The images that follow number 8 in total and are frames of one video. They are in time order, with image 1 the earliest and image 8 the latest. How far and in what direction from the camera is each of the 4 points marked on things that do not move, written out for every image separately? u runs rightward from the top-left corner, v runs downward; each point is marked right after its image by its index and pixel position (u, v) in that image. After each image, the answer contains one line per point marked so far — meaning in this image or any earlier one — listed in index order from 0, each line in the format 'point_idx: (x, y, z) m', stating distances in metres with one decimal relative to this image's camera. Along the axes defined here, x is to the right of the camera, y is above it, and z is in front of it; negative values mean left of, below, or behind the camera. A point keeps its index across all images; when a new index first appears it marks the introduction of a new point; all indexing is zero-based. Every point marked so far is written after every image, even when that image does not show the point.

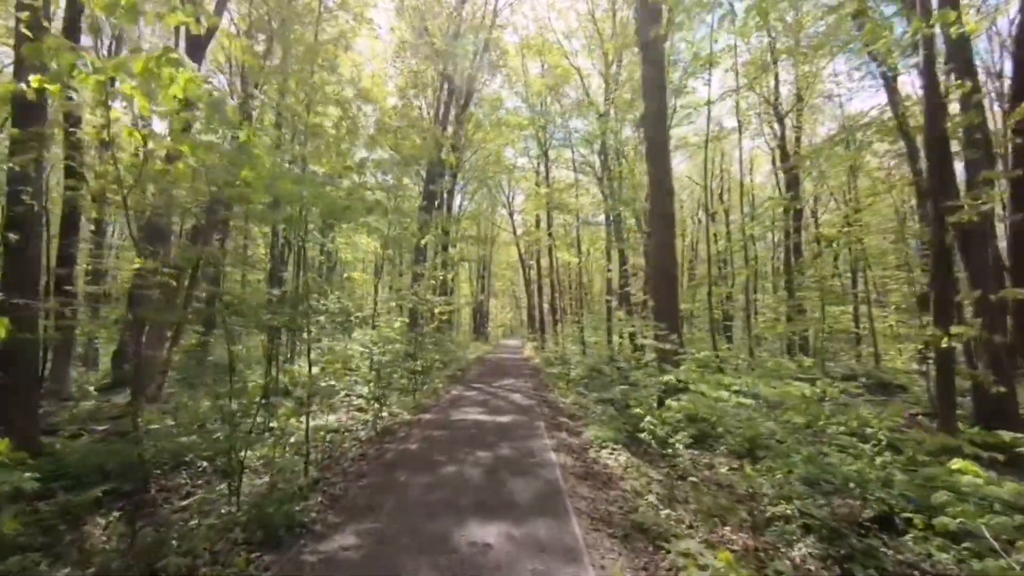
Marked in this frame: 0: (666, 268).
0: (+2.4, +0.3, +8.5) m
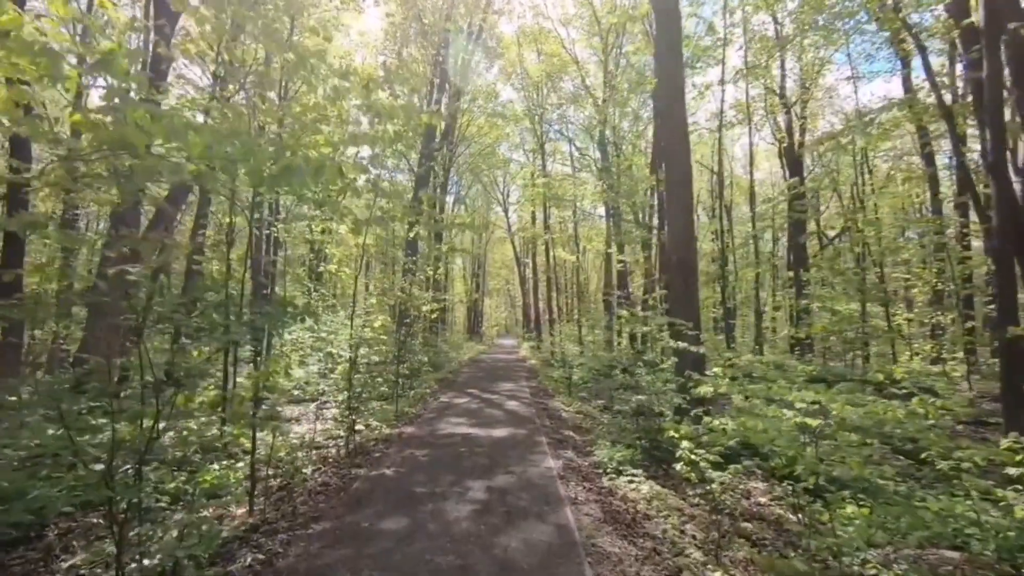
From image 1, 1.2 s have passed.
0: (+2.4, +0.4, +7.5) m
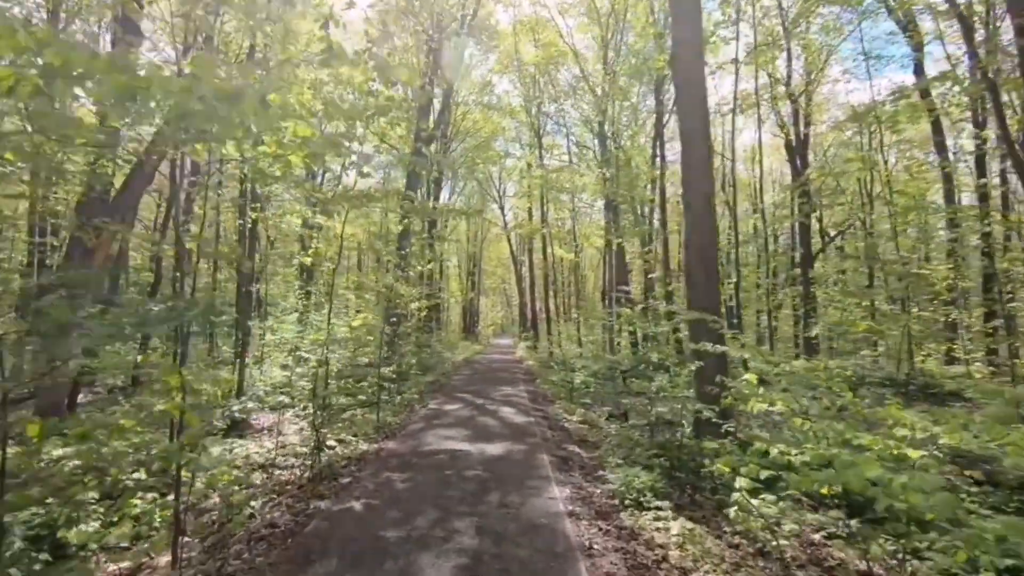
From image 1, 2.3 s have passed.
0: (+2.3, +0.5, +6.6) m
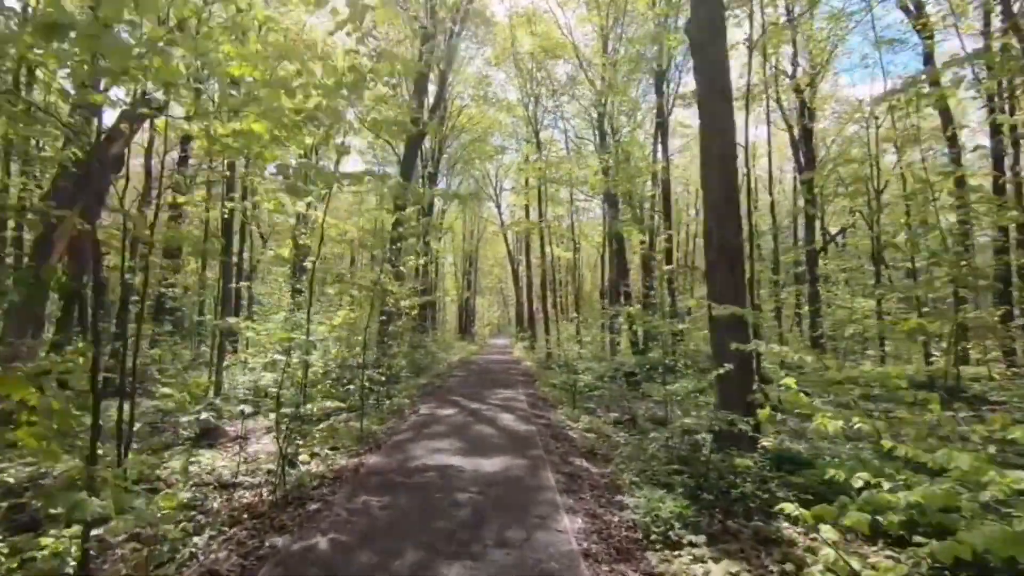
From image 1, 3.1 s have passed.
0: (+2.3, +0.6, +5.9) m
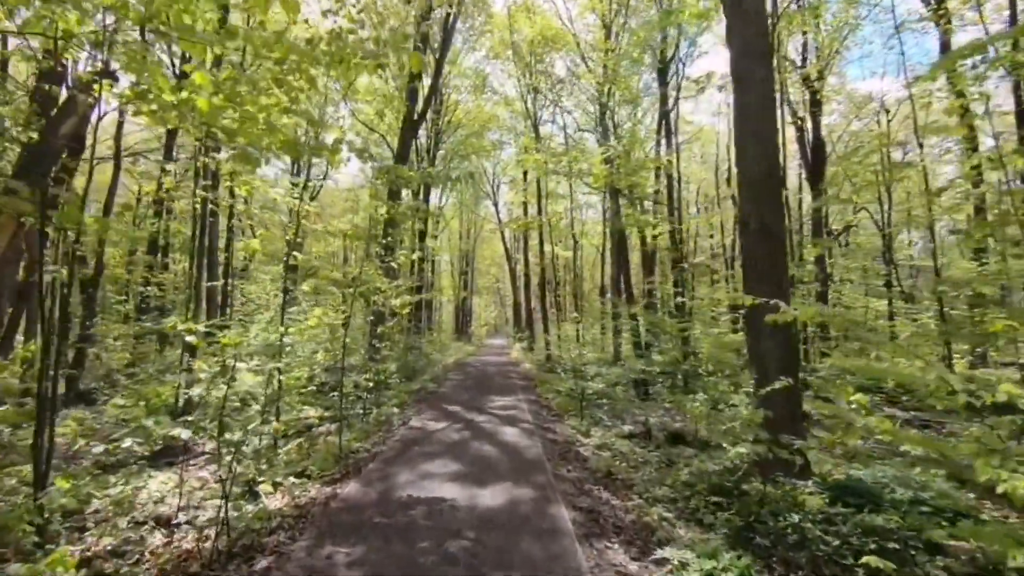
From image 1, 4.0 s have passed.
0: (+2.3, +0.6, +5.0) m
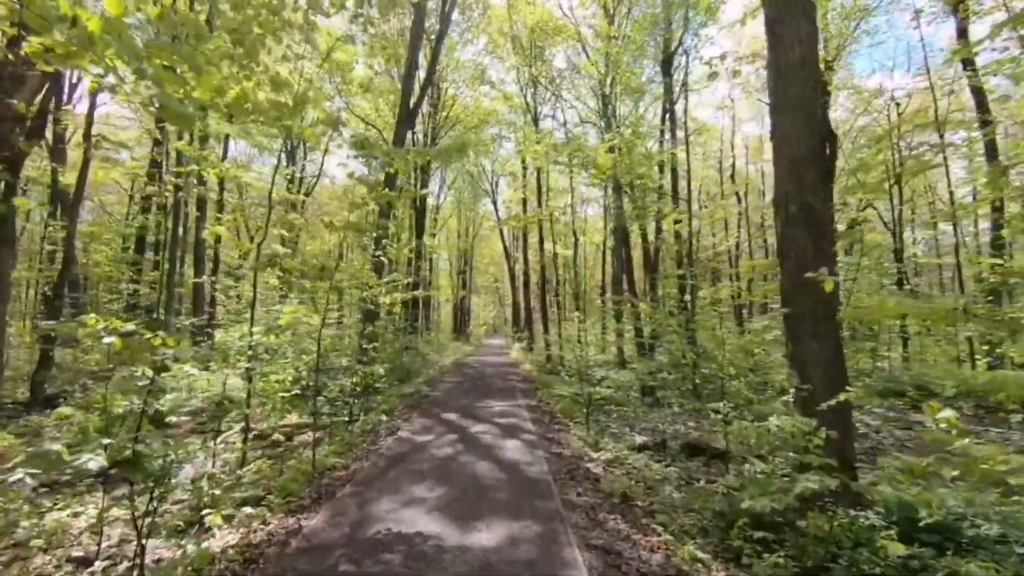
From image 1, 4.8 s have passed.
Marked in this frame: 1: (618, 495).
0: (+2.3, +0.7, +4.3) m
1: (+0.9, -1.8, +4.6) m
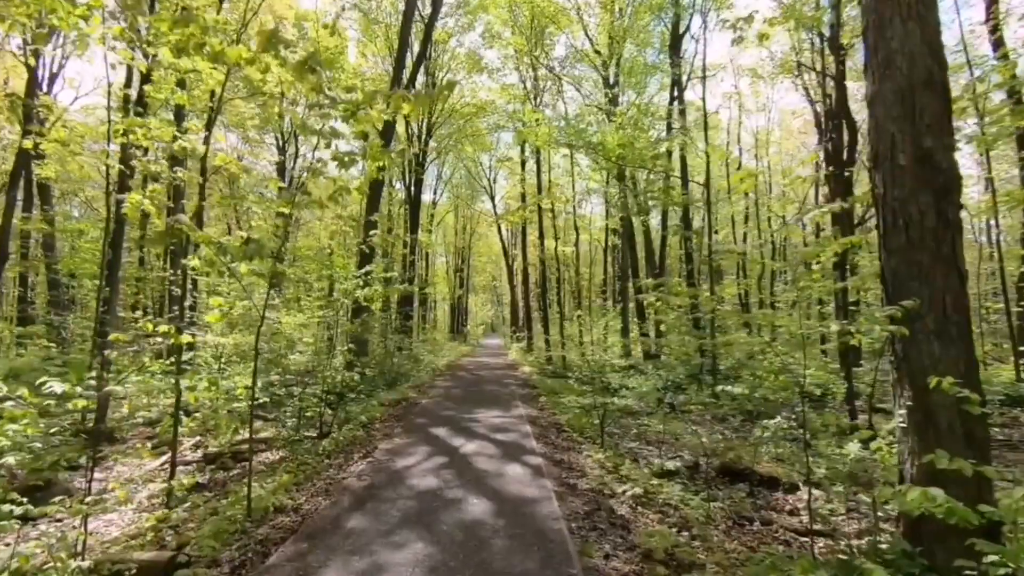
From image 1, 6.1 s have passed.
0: (+2.4, +0.8, +3.1) m
1: (+0.9, -1.7, +3.5) m
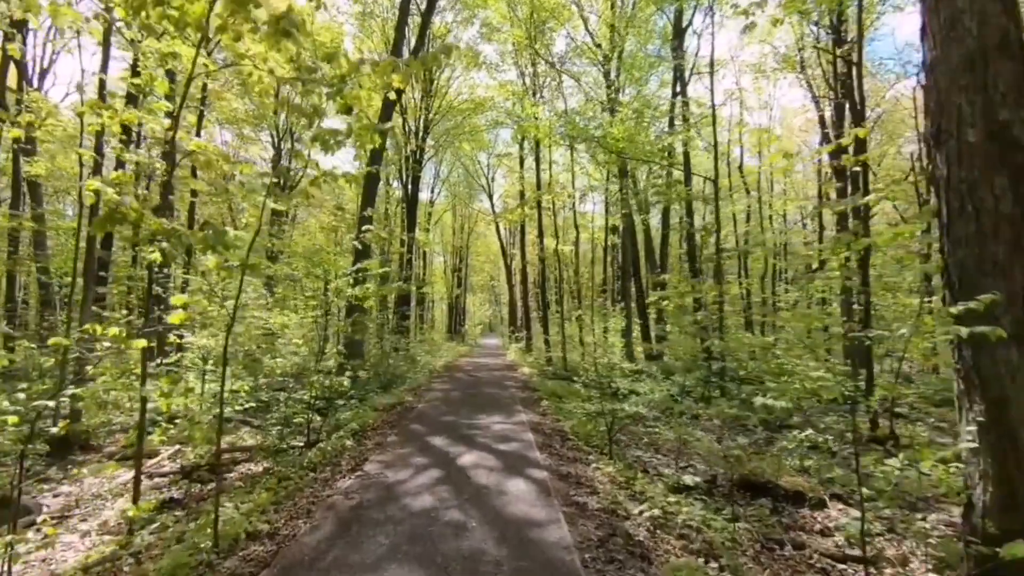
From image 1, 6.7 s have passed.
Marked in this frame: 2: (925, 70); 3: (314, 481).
0: (+2.4, +0.8, +2.7) m
1: (+0.9, -1.7, +3.0) m
2: (+2.3, +1.2, +3.0) m
3: (-1.7, -1.6, +4.6) m
